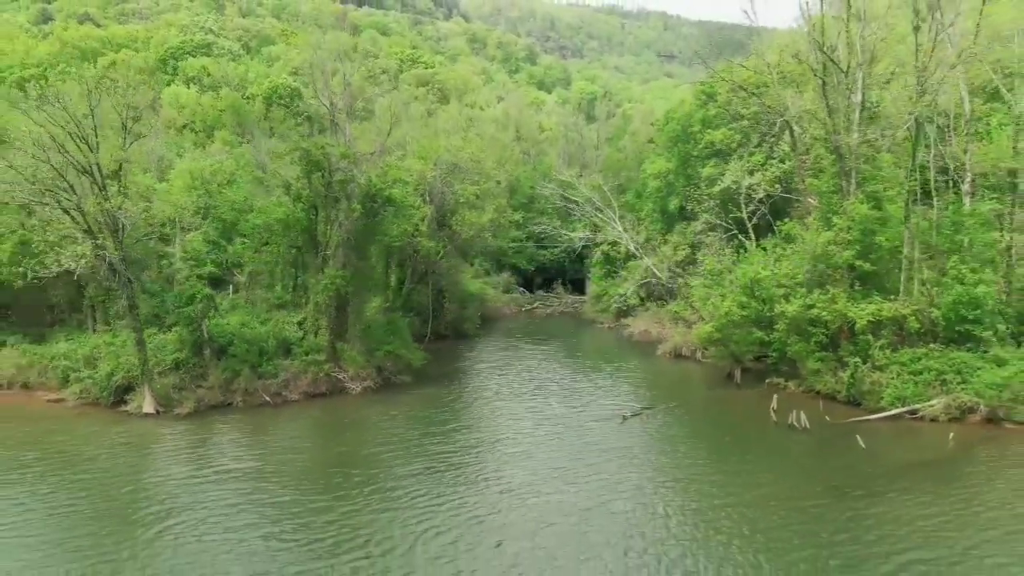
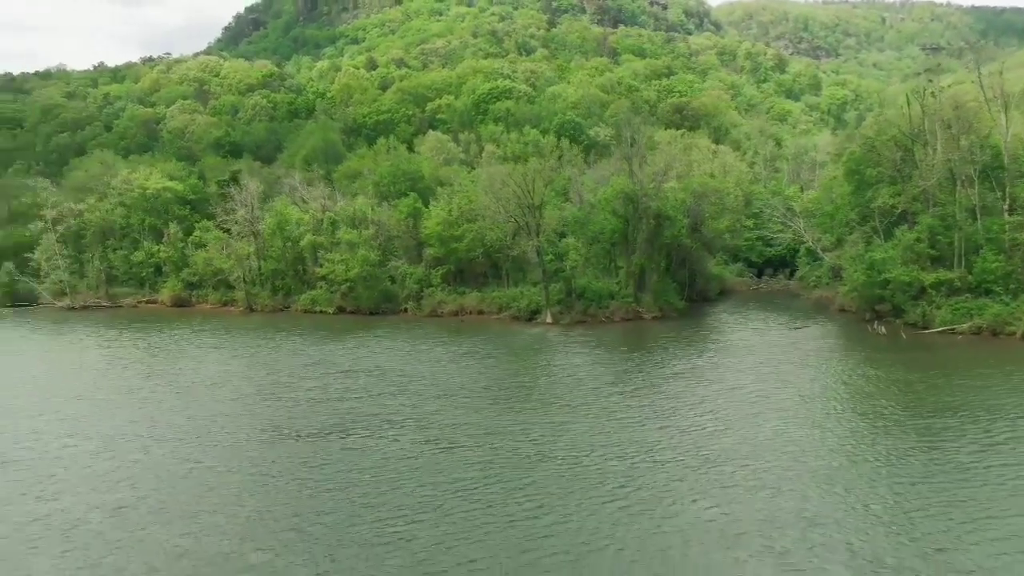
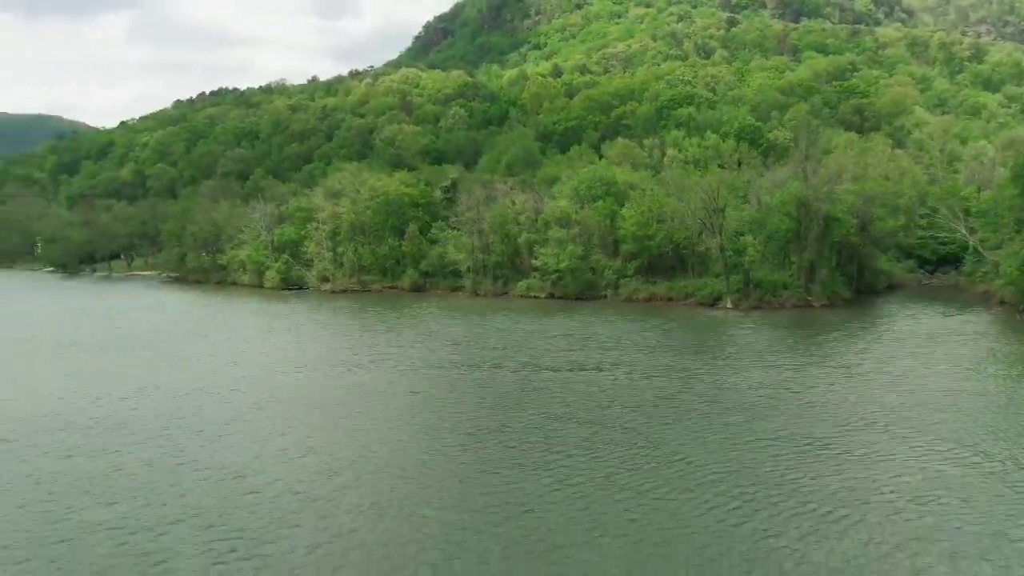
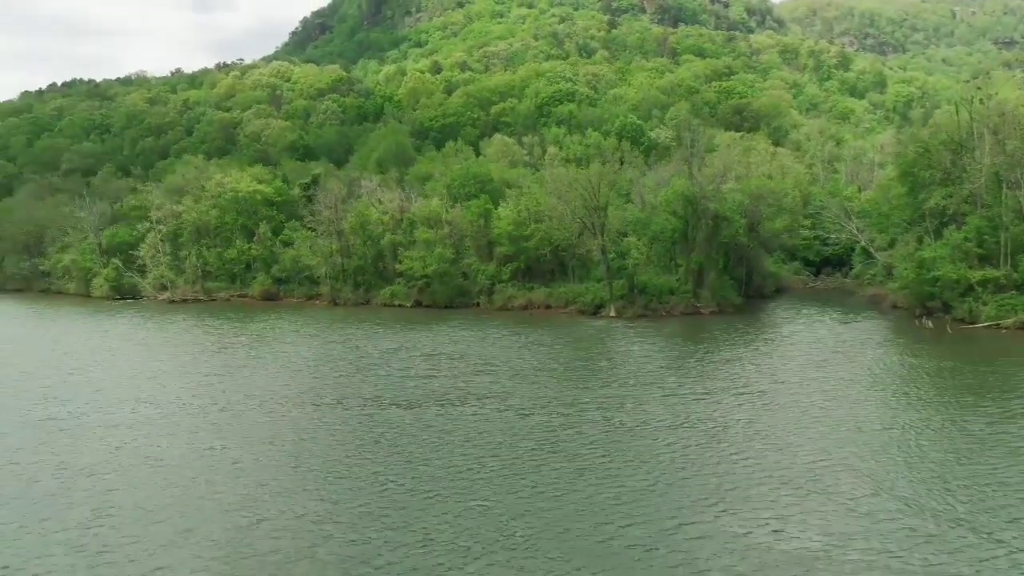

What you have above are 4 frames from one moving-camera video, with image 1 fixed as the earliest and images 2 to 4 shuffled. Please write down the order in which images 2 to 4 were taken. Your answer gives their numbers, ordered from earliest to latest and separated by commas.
2, 4, 3
